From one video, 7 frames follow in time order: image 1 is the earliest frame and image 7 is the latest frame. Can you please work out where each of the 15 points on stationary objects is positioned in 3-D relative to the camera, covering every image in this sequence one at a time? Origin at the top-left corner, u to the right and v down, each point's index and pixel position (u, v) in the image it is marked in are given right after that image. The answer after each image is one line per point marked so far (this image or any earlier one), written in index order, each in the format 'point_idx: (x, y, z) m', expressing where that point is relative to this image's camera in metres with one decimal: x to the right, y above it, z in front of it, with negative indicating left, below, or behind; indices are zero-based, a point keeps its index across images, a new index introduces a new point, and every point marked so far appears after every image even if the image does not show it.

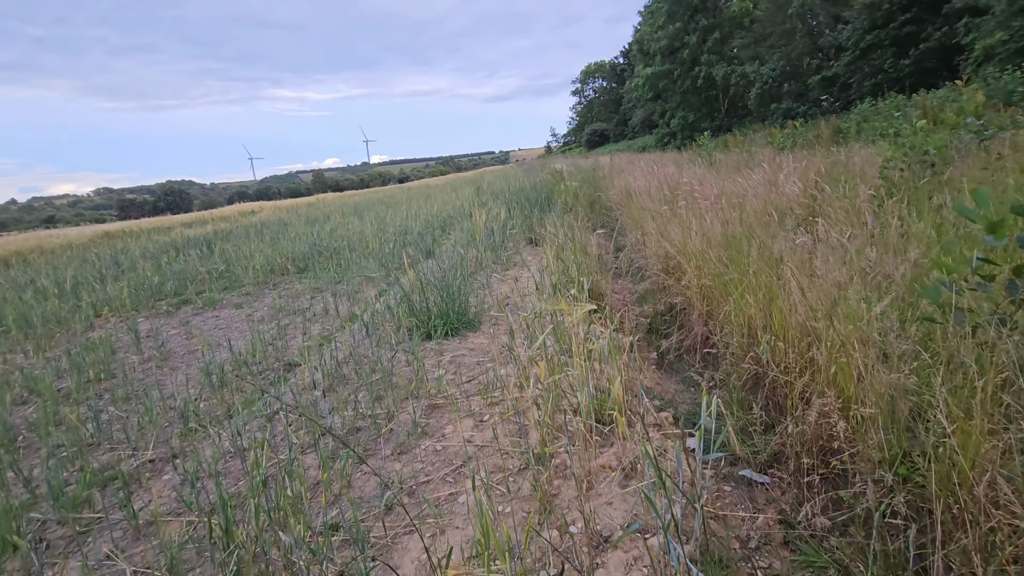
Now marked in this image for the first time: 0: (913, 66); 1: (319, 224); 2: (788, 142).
0: (+9.3, +5.2, +11.9) m
1: (-3.7, +1.2, +9.8) m
2: (+5.8, +3.1, +10.8) m
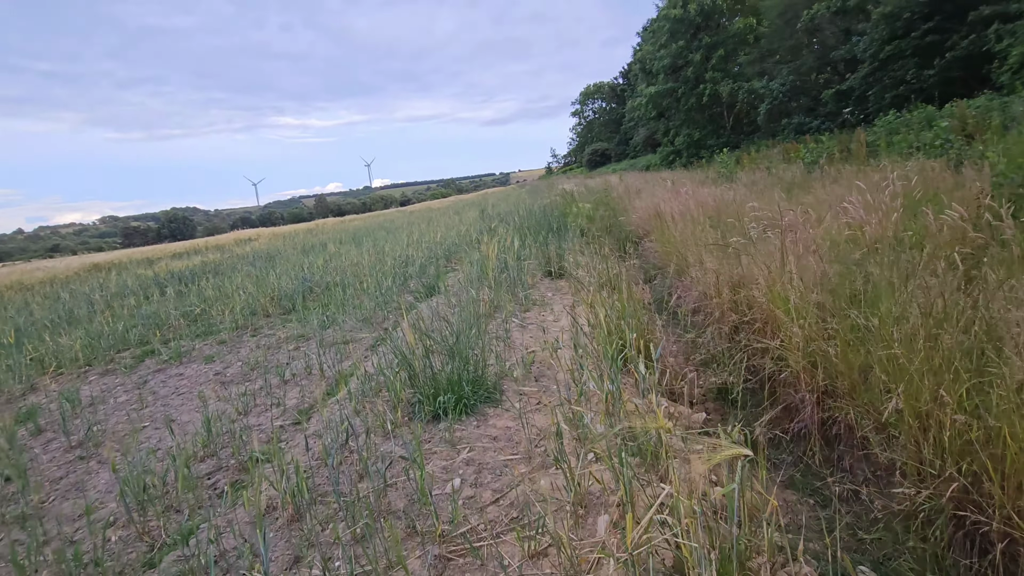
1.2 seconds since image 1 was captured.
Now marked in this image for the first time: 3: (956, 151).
0: (+9.4, +4.7, +11.3) m
1: (-3.5, +0.6, +9.1) m
2: (+5.9, +2.6, +10.1) m
3: (+5.8, +1.8, +6.7) m
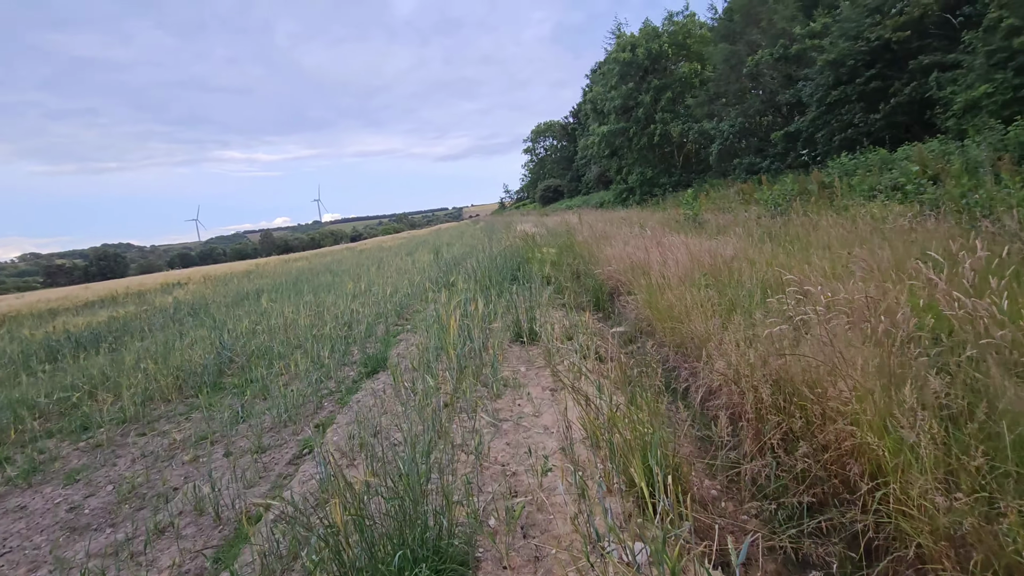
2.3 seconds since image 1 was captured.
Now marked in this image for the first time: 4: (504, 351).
0: (+8.4, +3.8, +11.6) m
1: (-4.2, -0.3, +7.9) m
2: (+5.1, +1.7, +10.0) m
3: (+5.3, +1.2, +6.5) m
4: (-0.1, -0.5, +4.2) m
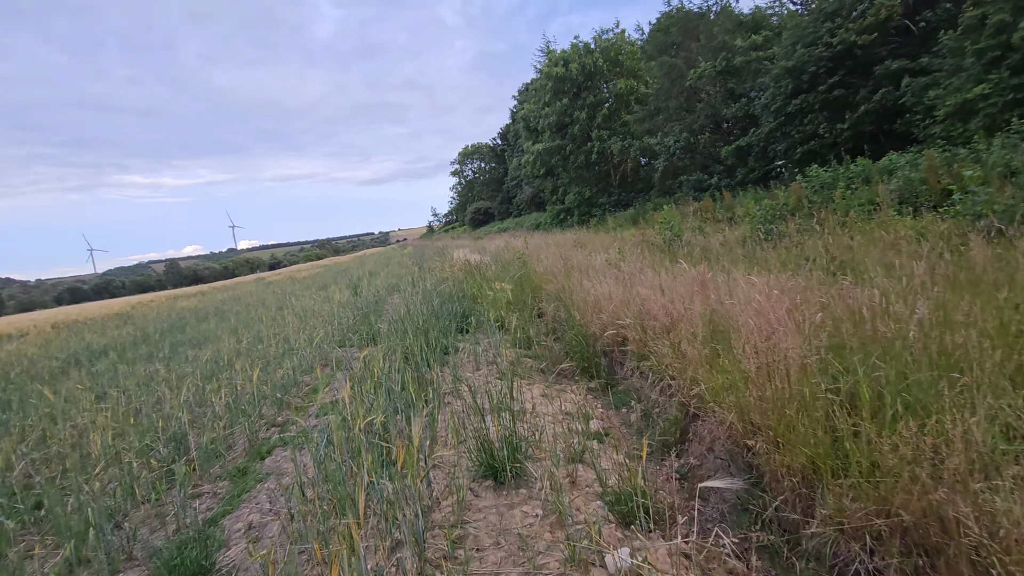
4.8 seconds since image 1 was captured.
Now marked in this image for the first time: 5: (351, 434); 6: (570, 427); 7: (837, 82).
0: (+7.1, +3.3, +10.7) m
1: (-4.7, -1.1, +5.2) m
2: (+4.1, +1.2, +8.6) m
3: (+4.8, +0.8, +5.1) m
4: (-0.2, -0.9, +2.1) m
5: (-0.8, -0.7, +2.7) m
6: (+0.3, -0.8, +3.1) m
7: (+7.0, +4.4, +11.0) m
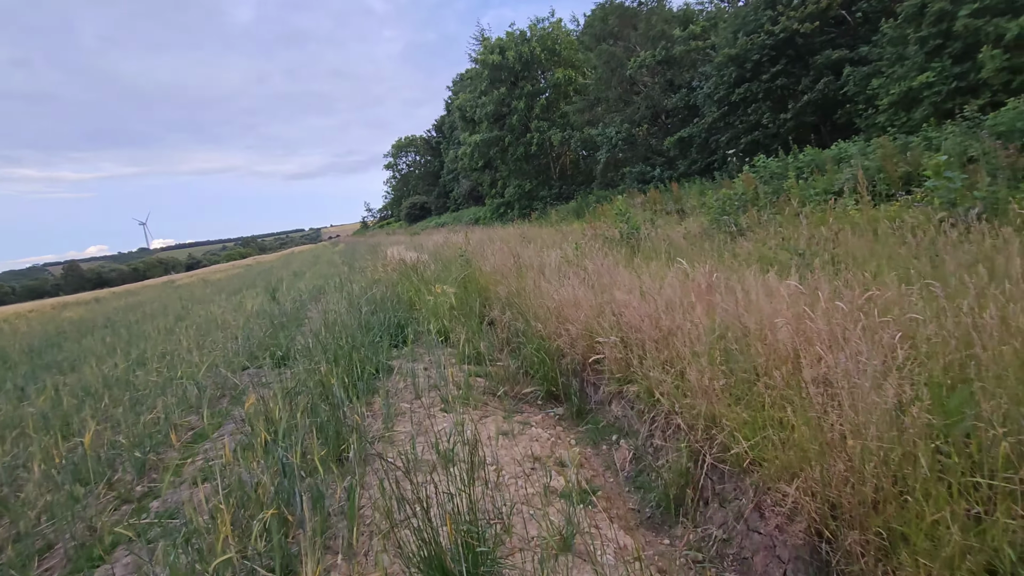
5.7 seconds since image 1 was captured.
0: (+5.8, +3.5, +10.6) m
1: (-5.1, -1.2, +3.8) m
2: (+3.2, +1.3, +8.1) m
3: (+4.2, +0.9, +4.8) m
4: (-0.3, -1.0, +1.2) m
5: (-1.0, -0.8, +1.7) m
6: (+0.1, -0.9, +2.3) m
7: (+5.7, +4.6, +10.9) m
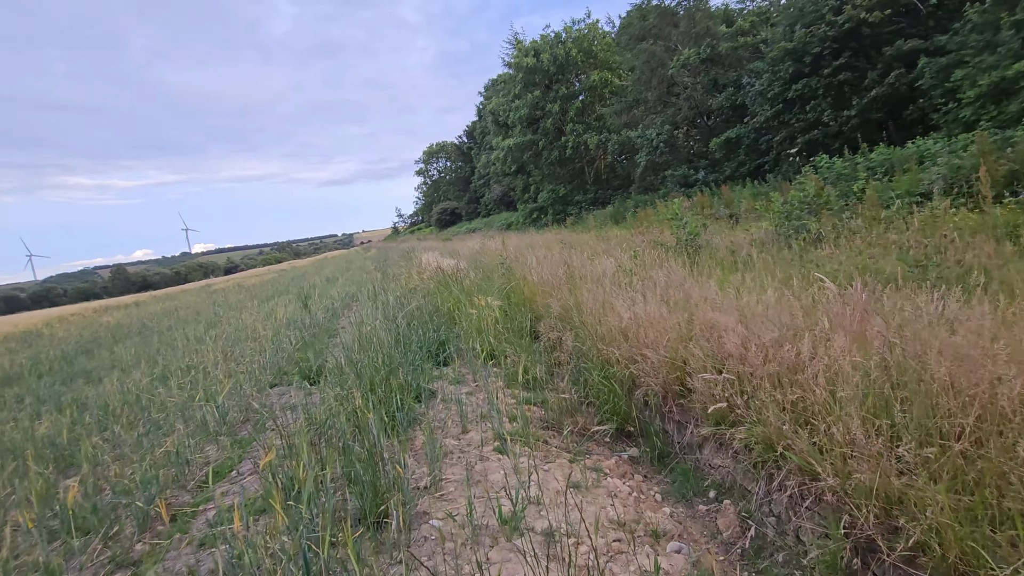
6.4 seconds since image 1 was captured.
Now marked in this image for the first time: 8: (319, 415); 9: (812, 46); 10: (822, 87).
0: (+6.6, +3.3, +9.8) m
1: (-4.7, -1.3, +3.5) m
2: (+3.8, +1.1, +7.4) m
3: (+4.7, +0.7, +4.0) m
4: (0.0, -1.1, +0.7) m
5: (-0.7, -0.9, +1.2) m
6: (+0.5, -1.0, +1.7) m
7: (+6.5, +4.4, +10.1) m
8: (-1.1, -0.7, +2.9) m
9: (+6.0, +4.9, +10.3) m
10: (+6.3, +4.1, +10.3) m
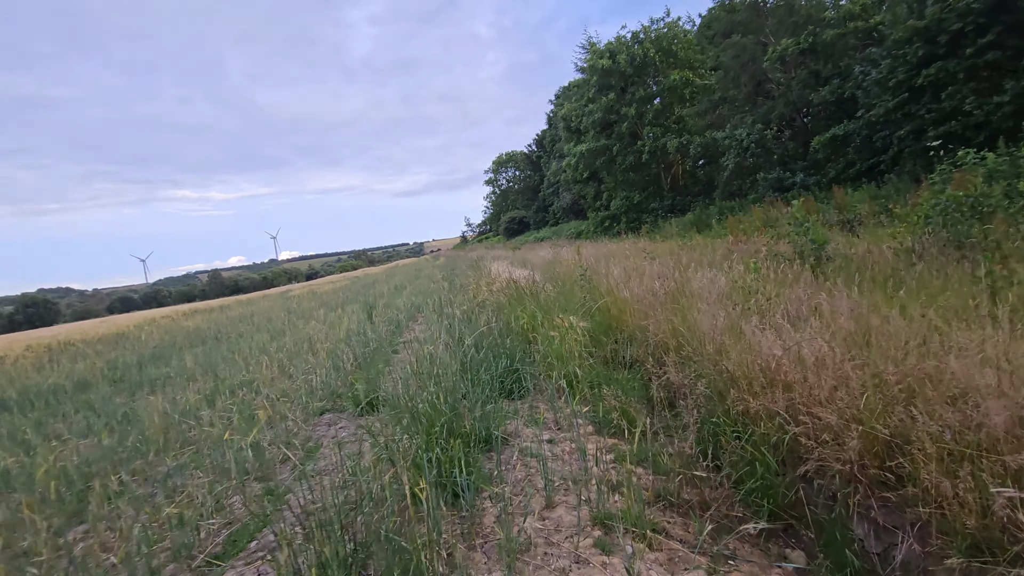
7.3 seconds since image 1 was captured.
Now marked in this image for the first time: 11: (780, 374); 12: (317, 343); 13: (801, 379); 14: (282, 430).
0: (+7.9, +2.9, +8.1) m
1: (-4.2, -1.3, +3.3) m
2: (+4.8, +0.9, +6.1) m
3: (+5.3, +0.6, +2.6) m
4: (+0.1, -1.2, -0.1) m
5: (-0.5, -1.0, +0.5) m
6: (+0.7, -1.1, +0.8) m
7: (+7.9, +4.1, +8.4) m
8: (-0.7, -0.8, +2.2) m
9: (+7.5, +4.5, +8.7) m
10: (+7.7, +3.7, +8.7) m
11: (+1.2, -0.4, +2.3) m
12: (-2.4, -0.7, +6.3) m
13: (+1.2, -0.4, +2.2) m
14: (-1.5, -0.9, +3.4) m
